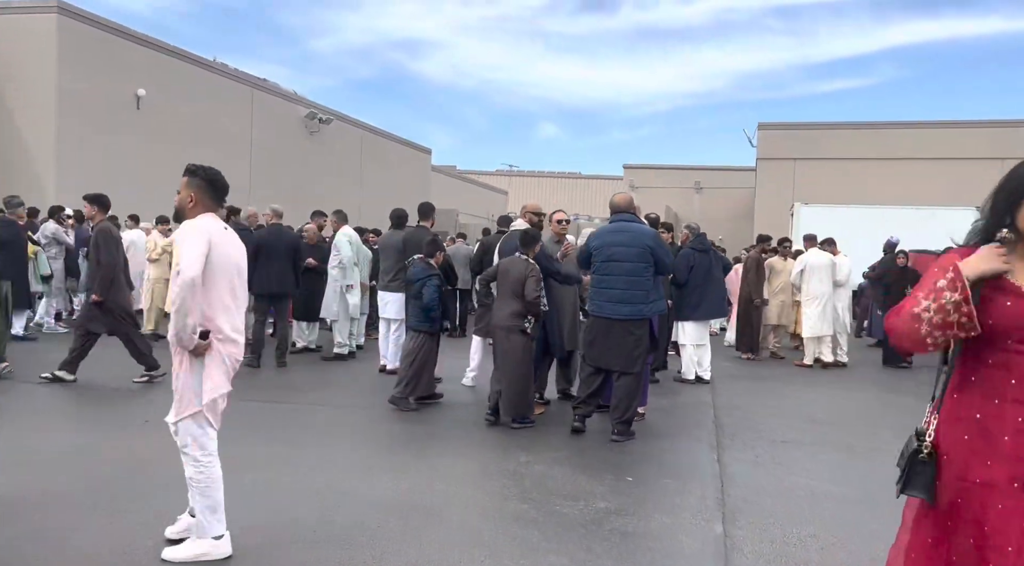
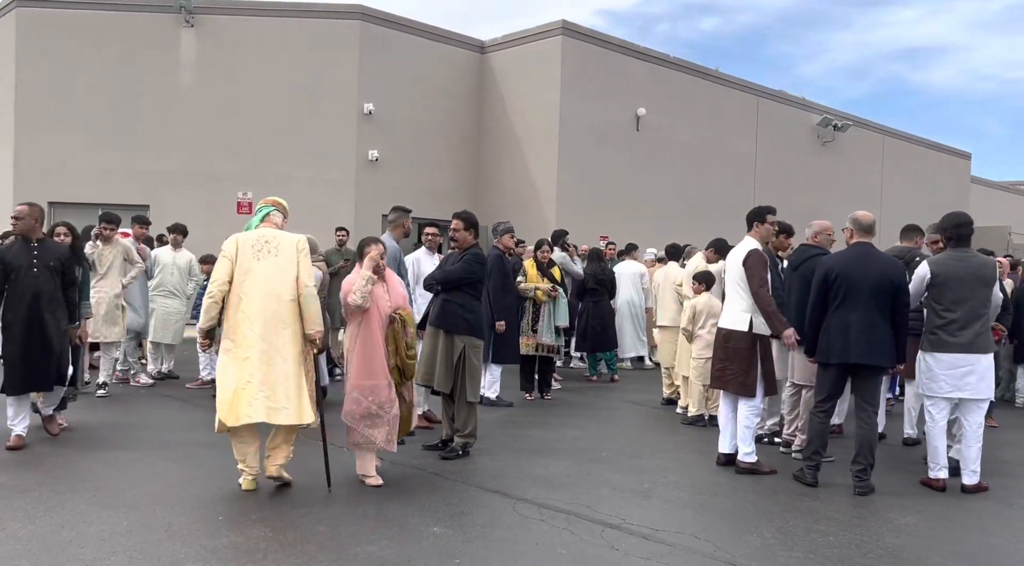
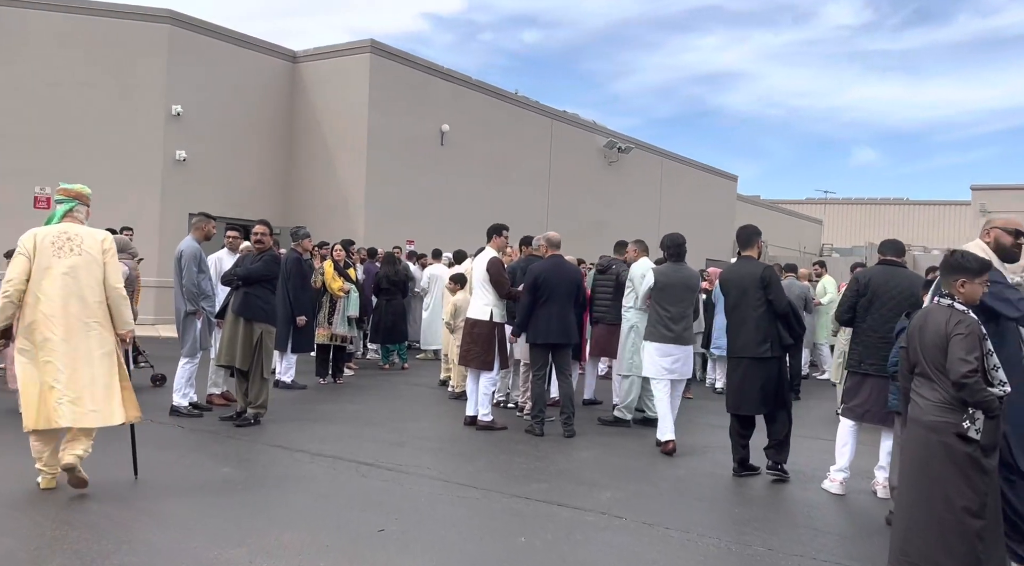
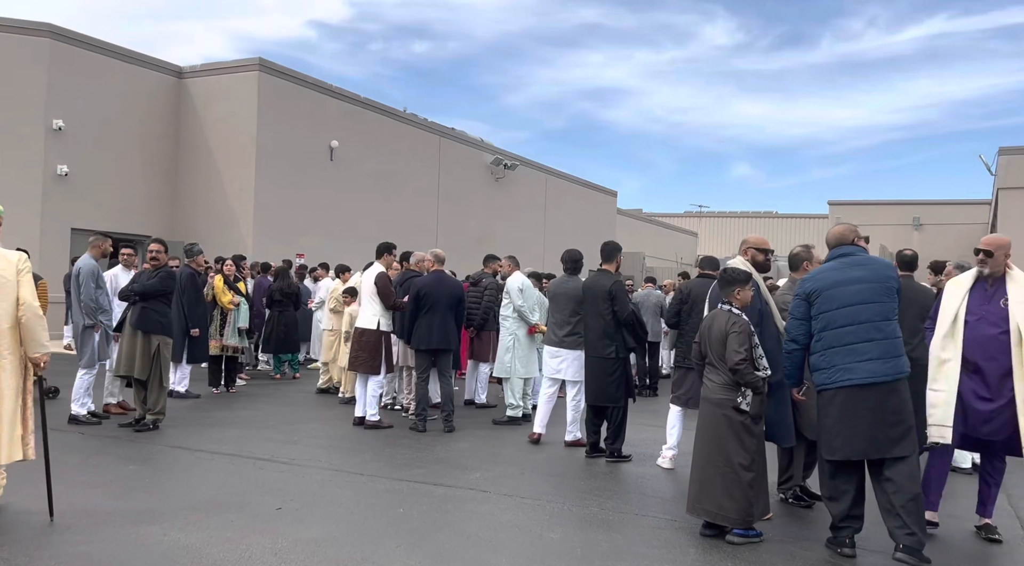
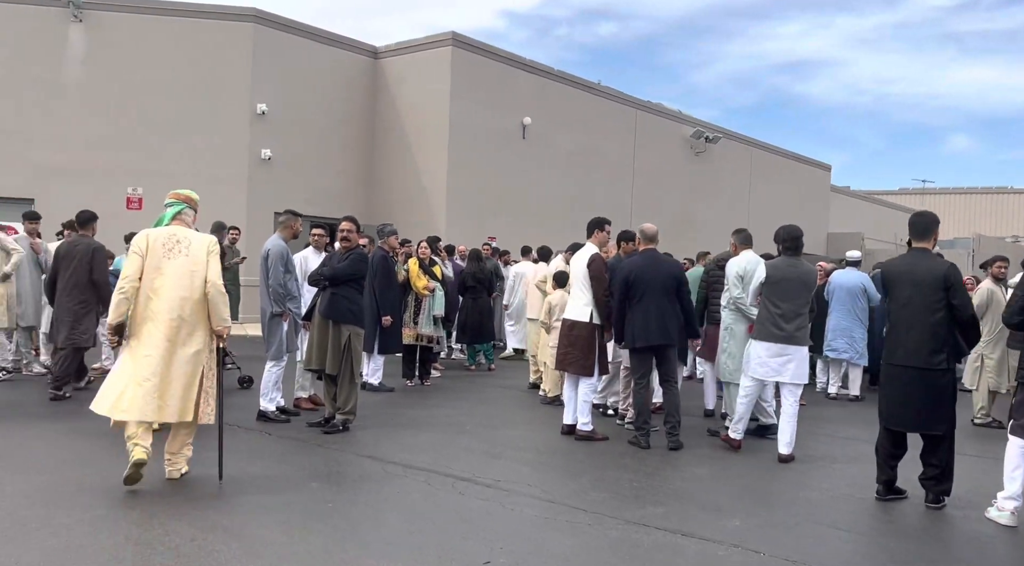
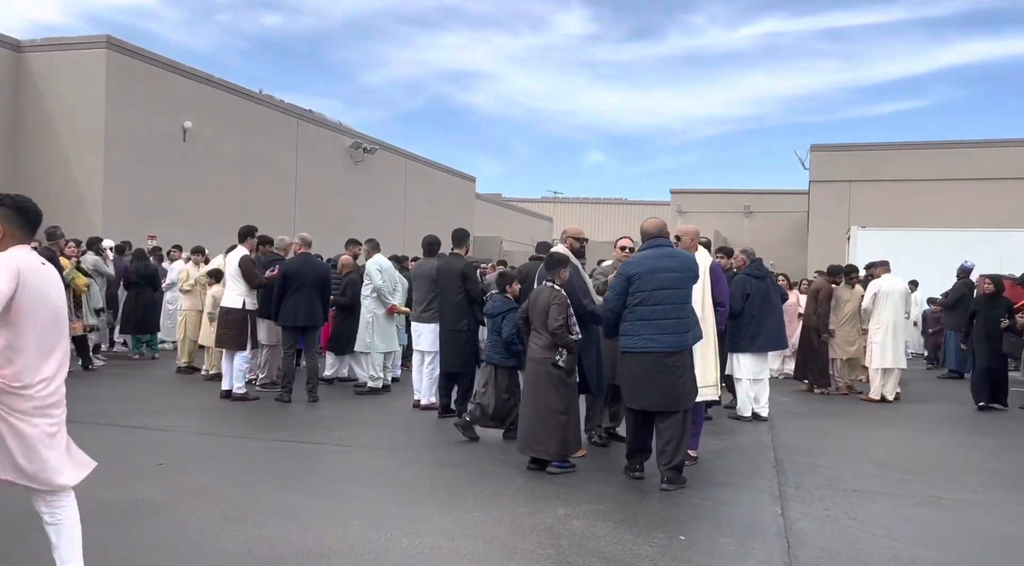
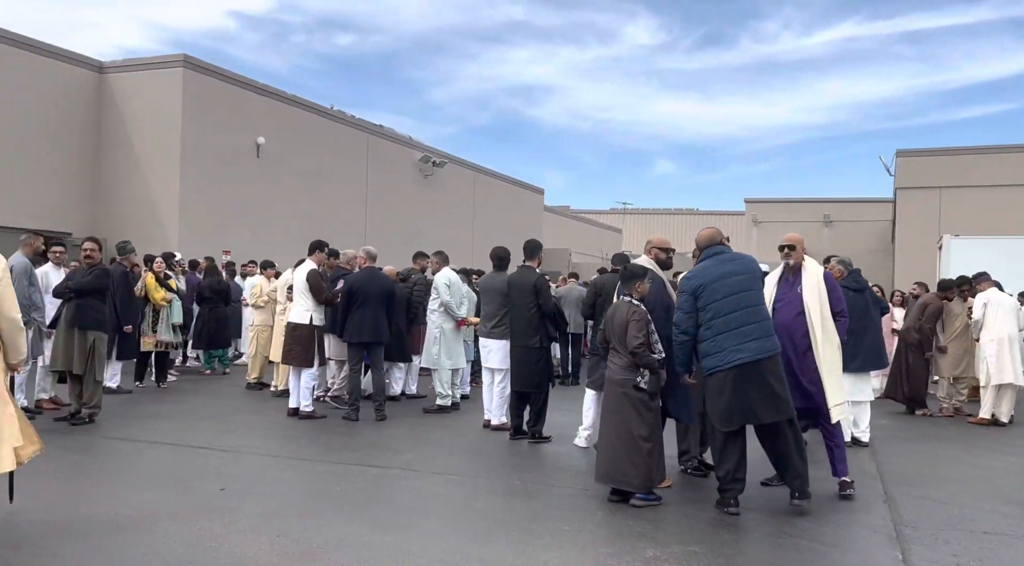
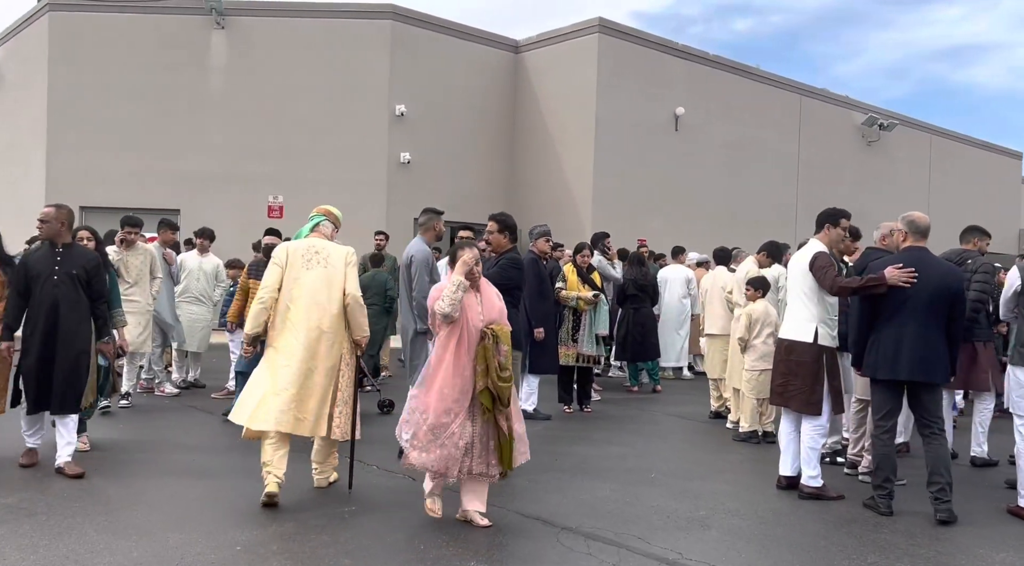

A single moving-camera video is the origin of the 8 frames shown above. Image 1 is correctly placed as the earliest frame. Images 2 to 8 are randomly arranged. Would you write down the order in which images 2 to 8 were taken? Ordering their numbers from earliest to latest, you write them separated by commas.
6, 7, 4, 3, 5, 2, 8
